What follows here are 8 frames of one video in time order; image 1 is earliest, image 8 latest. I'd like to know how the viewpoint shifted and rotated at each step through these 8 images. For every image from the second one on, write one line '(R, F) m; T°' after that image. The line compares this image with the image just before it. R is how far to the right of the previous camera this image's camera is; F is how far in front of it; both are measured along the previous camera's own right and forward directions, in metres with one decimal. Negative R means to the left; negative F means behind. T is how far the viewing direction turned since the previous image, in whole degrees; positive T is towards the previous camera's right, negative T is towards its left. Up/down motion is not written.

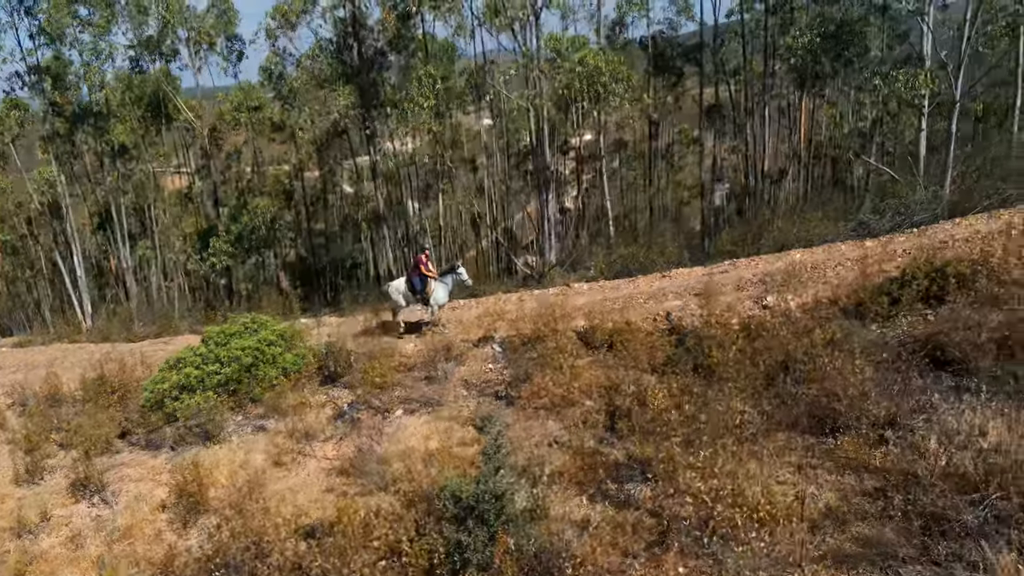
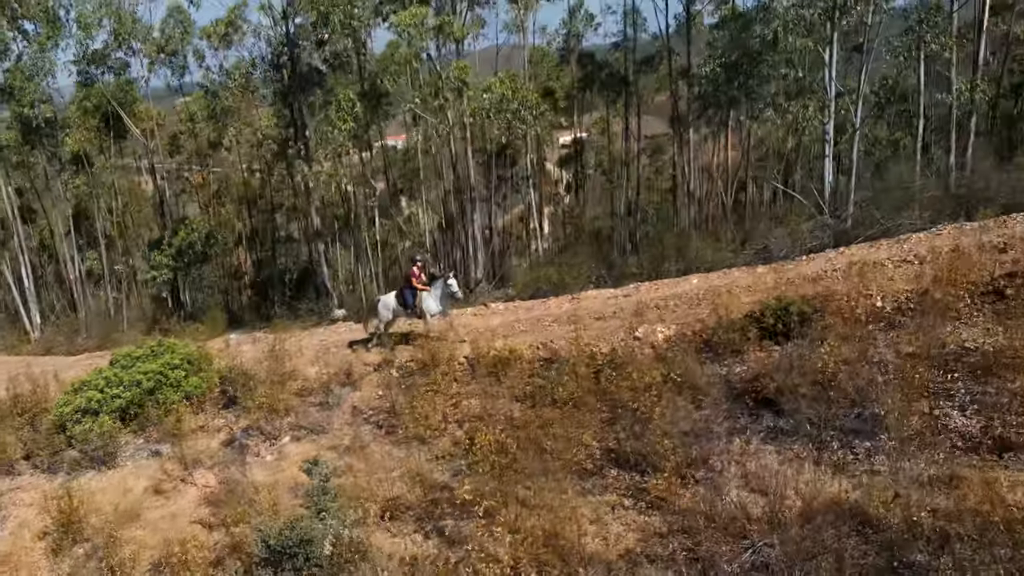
(+1.2, -0.3) m; +1°
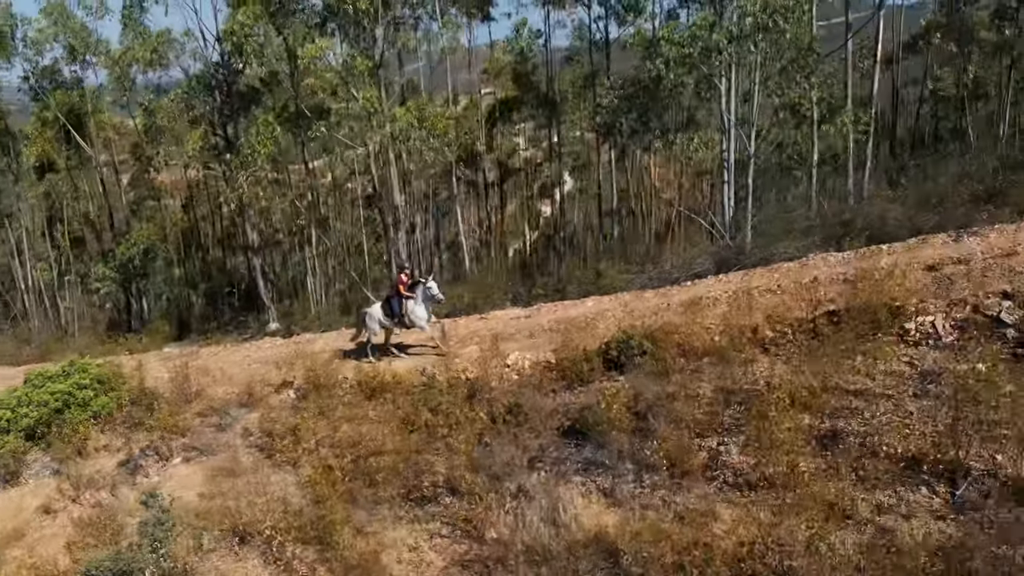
(+1.3, -0.5) m; 0°
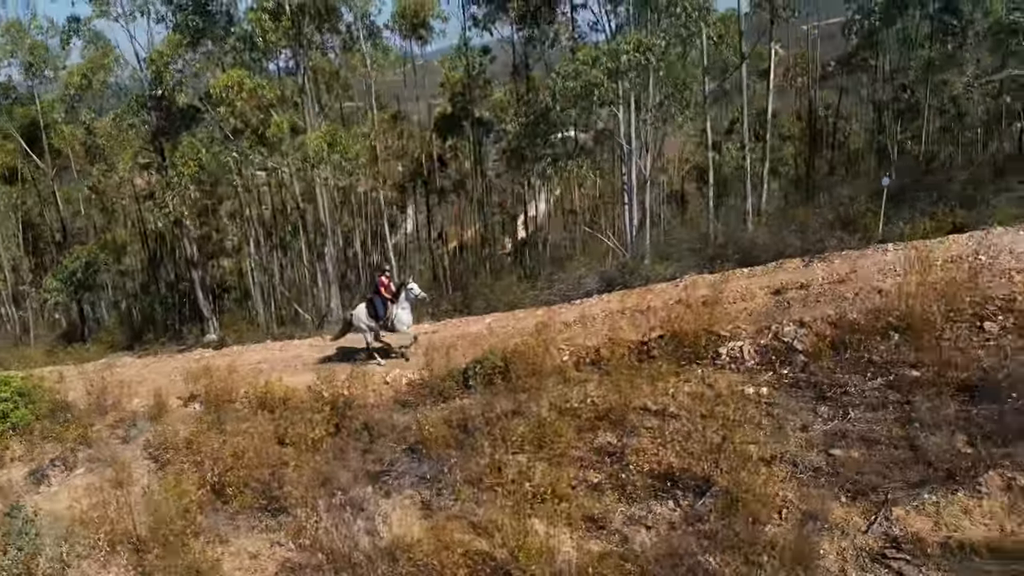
(+1.4, -0.7) m; 0°
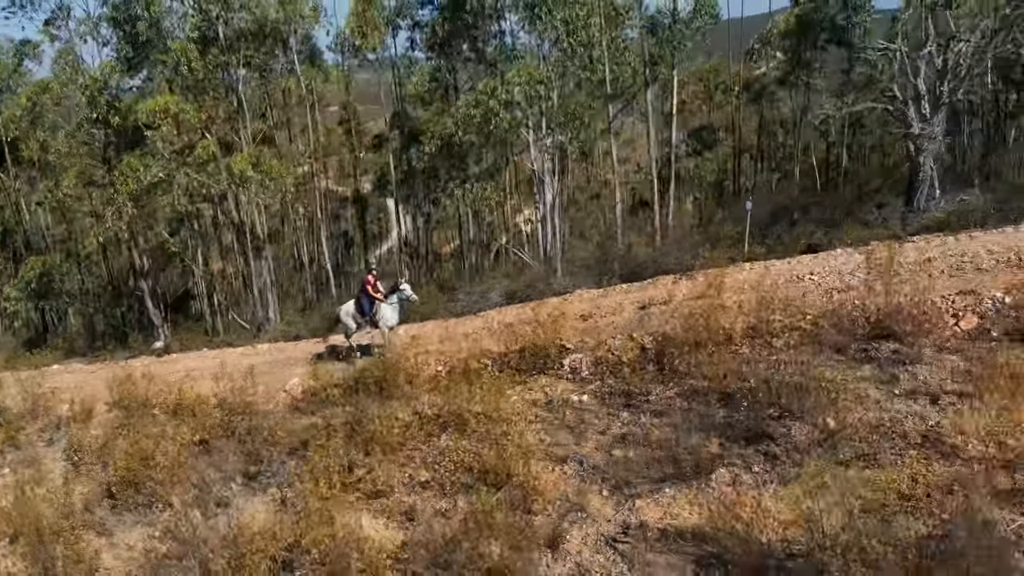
(+1.4, -0.9) m; 0°
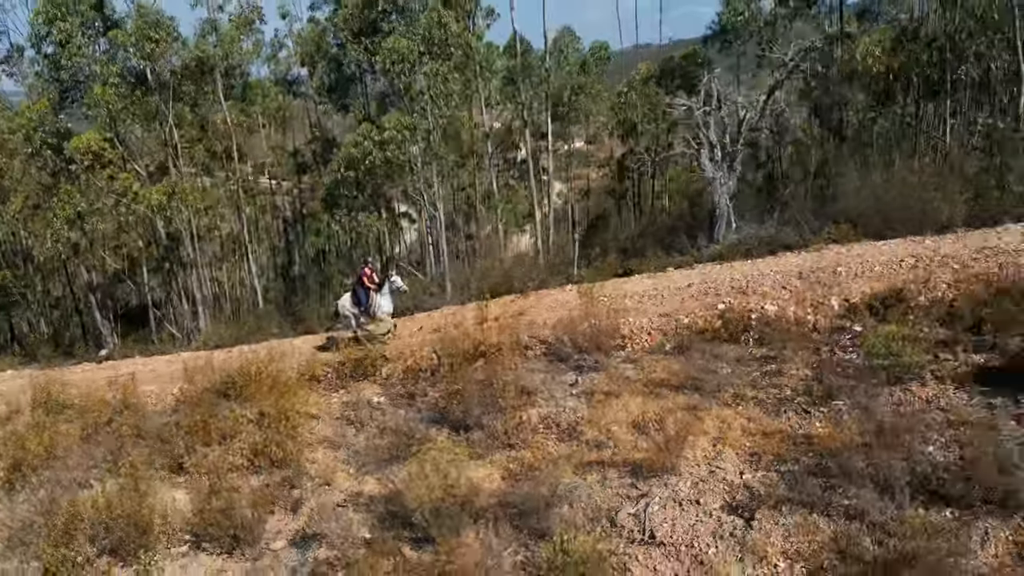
(+2.2, -2.0) m; 0°
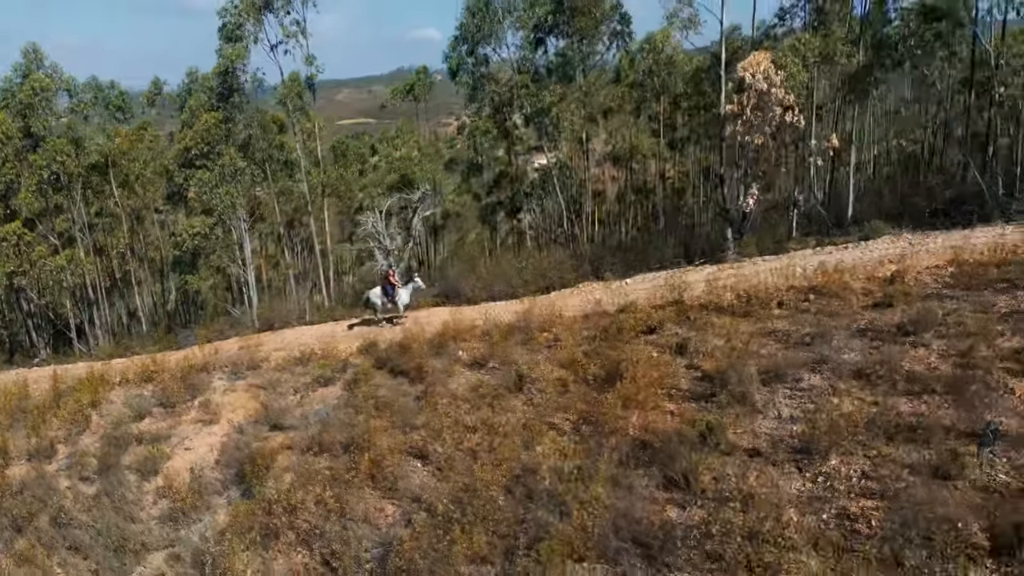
(+5.9, -8.7) m; 0°
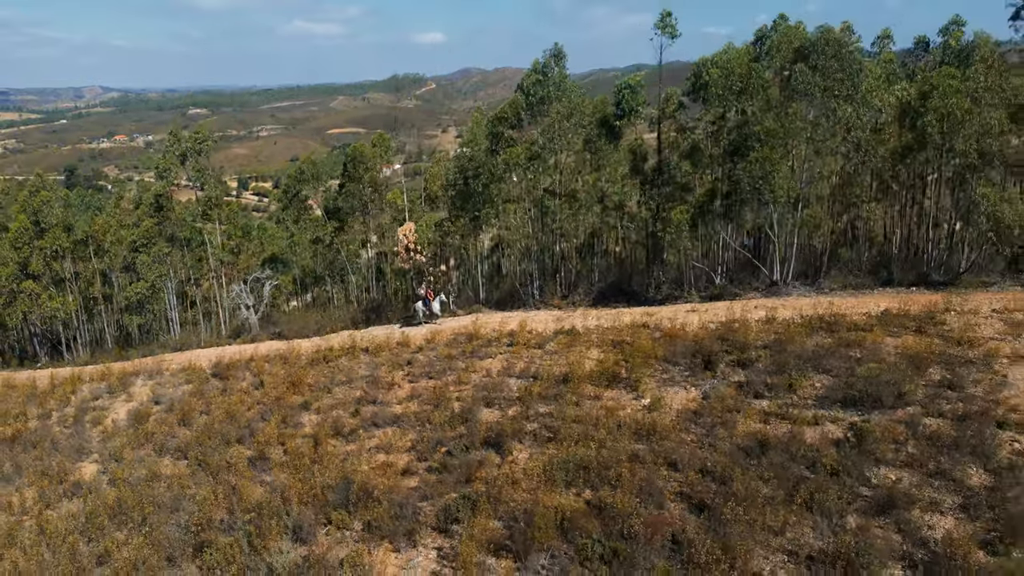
(+7.5, -15.2) m; 0°
